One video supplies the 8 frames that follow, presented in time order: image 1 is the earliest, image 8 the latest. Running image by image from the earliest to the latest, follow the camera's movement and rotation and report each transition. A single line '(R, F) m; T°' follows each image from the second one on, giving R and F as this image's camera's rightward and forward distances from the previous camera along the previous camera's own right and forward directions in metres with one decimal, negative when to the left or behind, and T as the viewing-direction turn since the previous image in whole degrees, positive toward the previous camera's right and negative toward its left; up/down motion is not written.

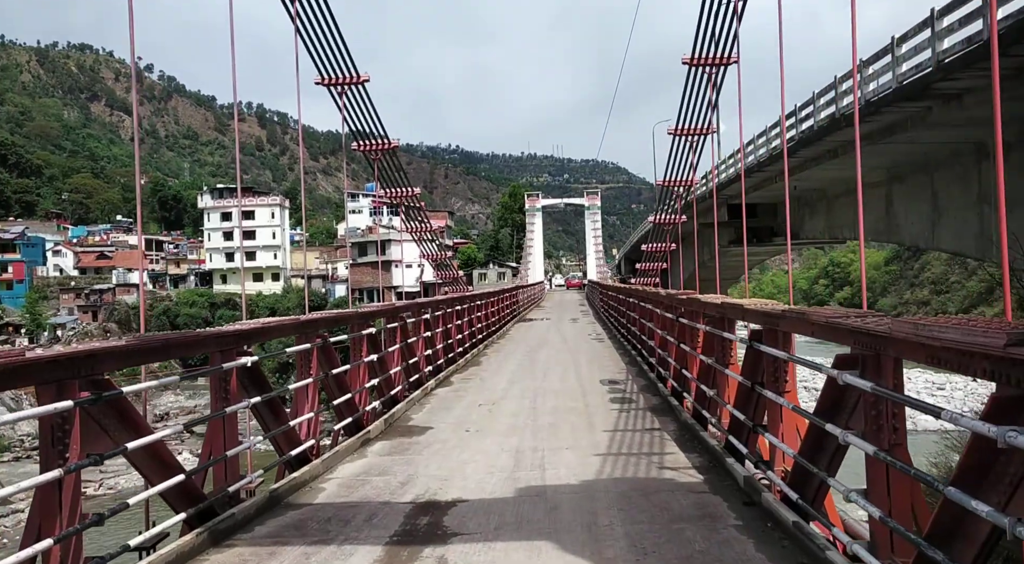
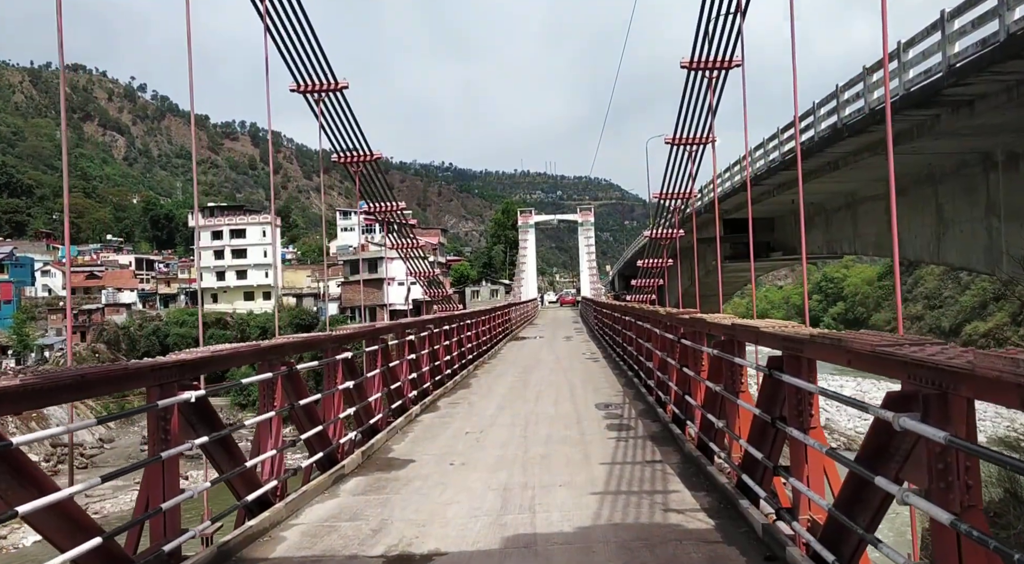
(+0.1, +0.5) m; +1°
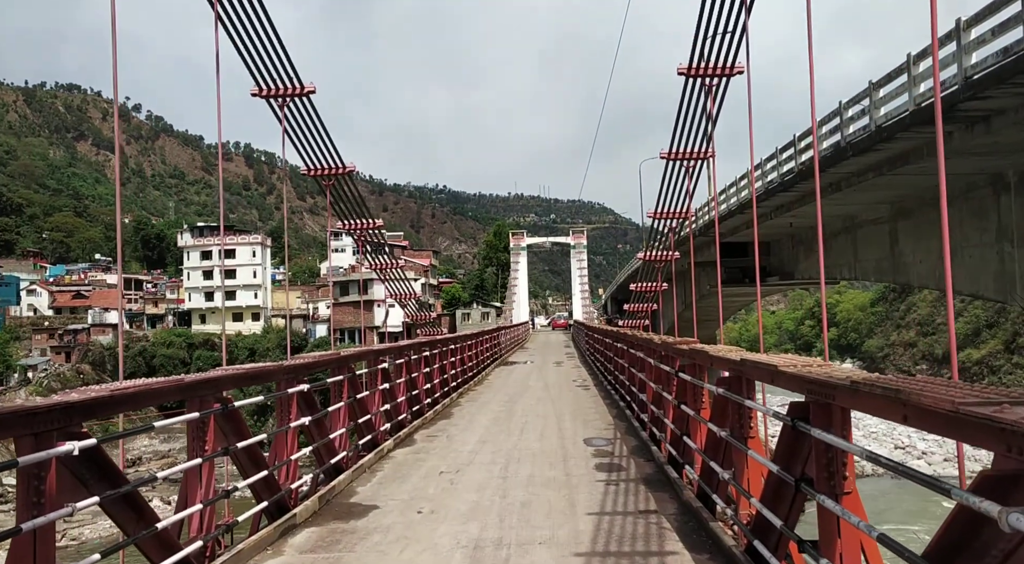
(+0.1, +0.7) m; +1°
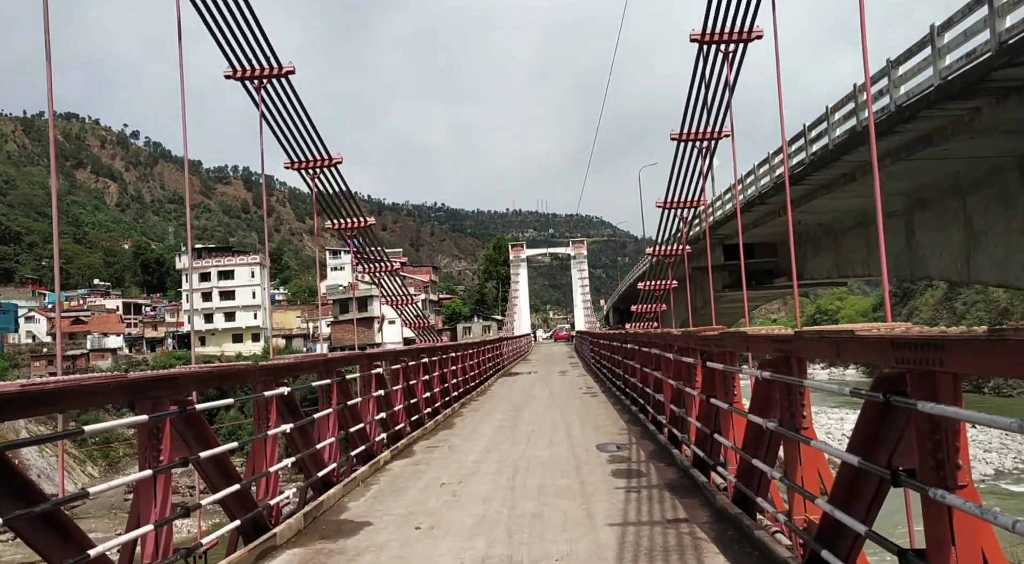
(0.0, +0.6) m; 0°
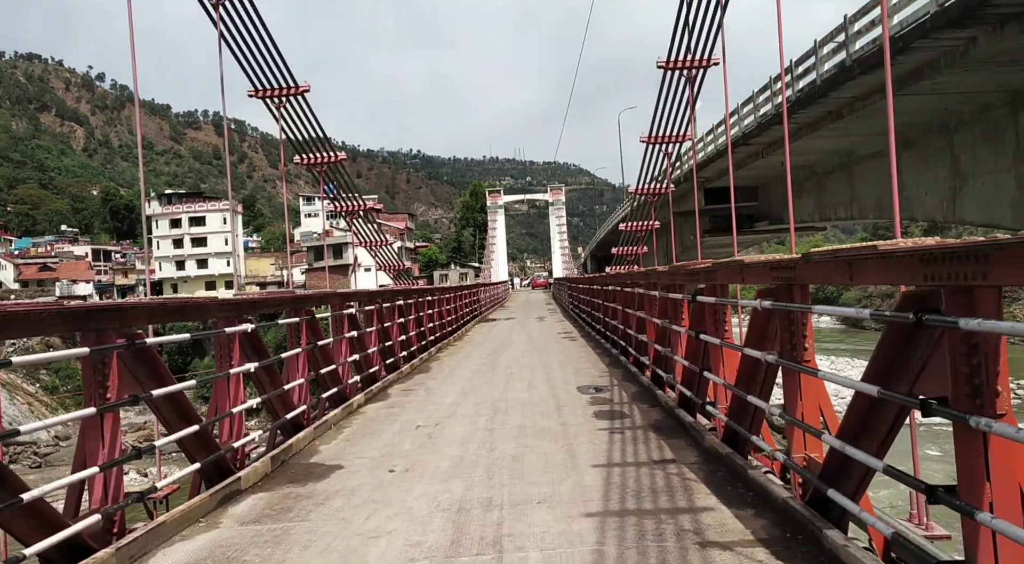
(0.0, +0.4) m; +2°
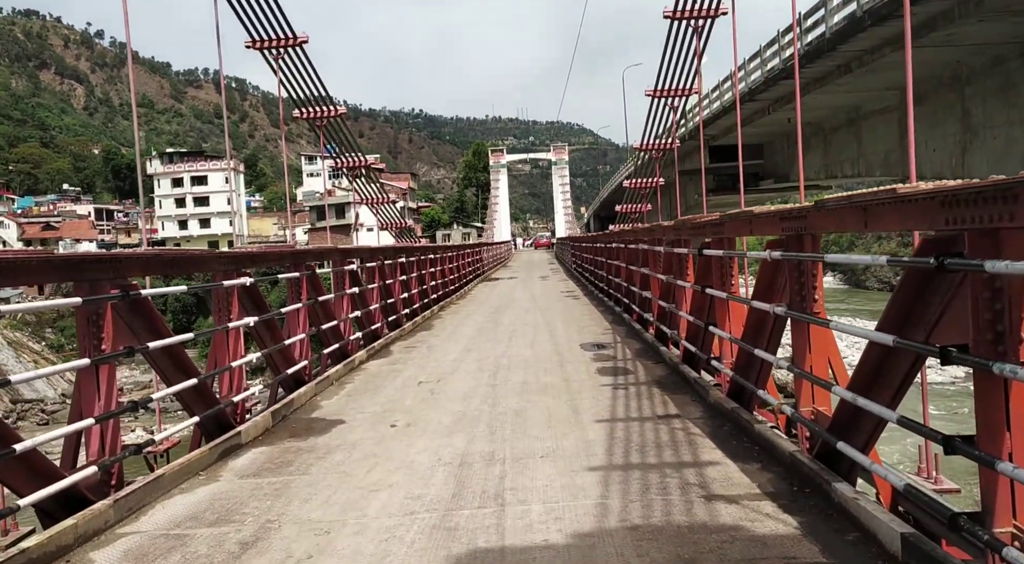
(0.0, +0.1) m; 0°
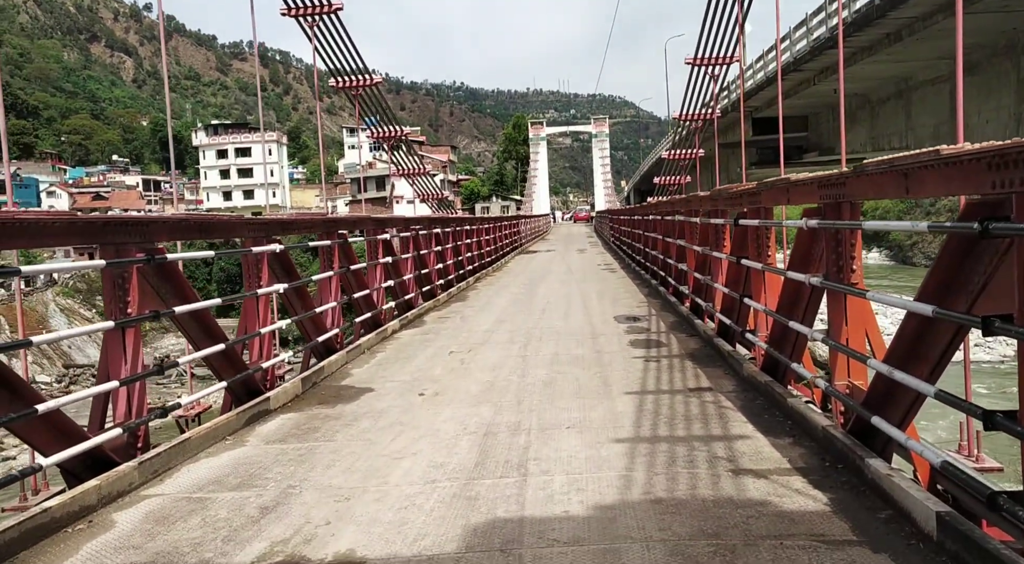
(+0.1, +0.1) m; -3°
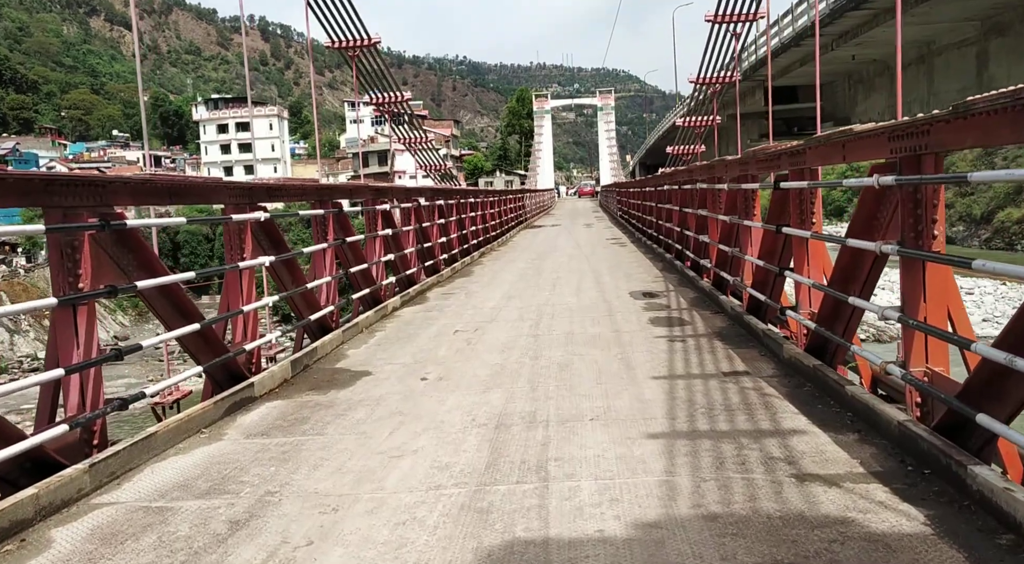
(-0.1, +0.5) m; 0°
